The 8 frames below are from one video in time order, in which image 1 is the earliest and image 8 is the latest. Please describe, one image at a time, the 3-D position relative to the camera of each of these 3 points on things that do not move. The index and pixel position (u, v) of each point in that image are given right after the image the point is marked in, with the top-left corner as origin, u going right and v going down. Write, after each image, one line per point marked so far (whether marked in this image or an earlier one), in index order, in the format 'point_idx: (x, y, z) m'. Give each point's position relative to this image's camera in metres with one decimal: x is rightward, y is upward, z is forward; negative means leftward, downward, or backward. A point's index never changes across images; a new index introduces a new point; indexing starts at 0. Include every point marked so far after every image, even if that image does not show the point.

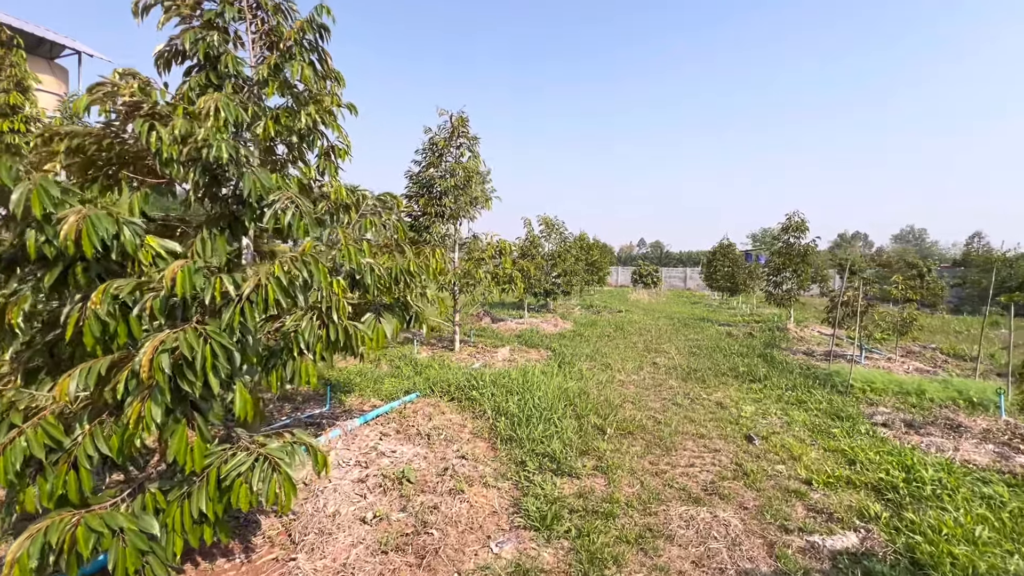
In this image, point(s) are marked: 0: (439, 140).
0: (-1.2, +2.5, +7.9) m
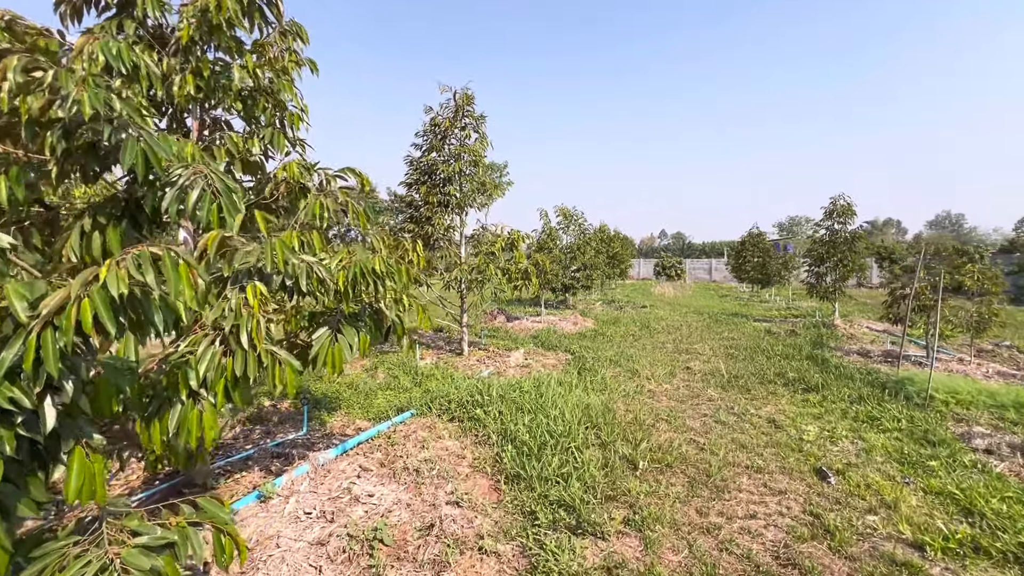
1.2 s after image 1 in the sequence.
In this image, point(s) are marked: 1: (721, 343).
0: (-1.0, +2.5, +7.1) m
1: (+3.9, -1.0, +9.0) m
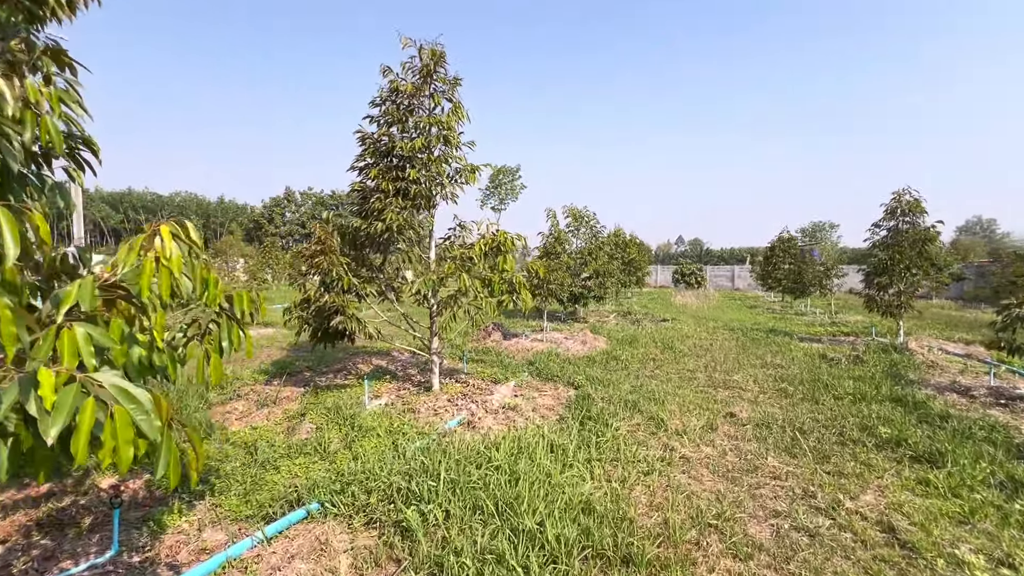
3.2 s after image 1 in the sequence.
0: (-1.2, +2.3, +5.4) m
1: (+3.8, -1.3, +7.1) m
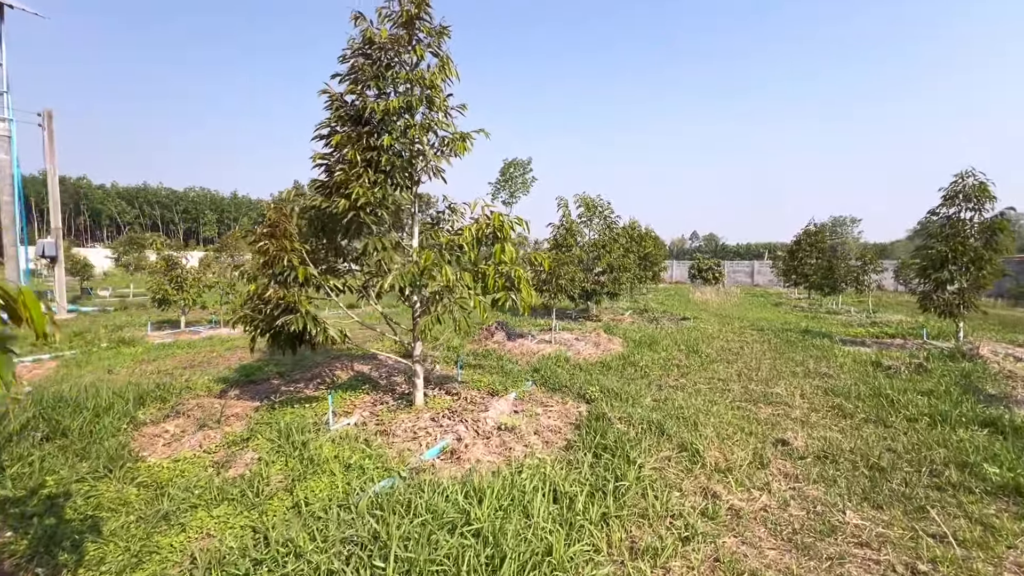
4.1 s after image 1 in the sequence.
0: (-1.3, +2.3, +4.4) m
1: (+3.8, -1.2, +6.0) m
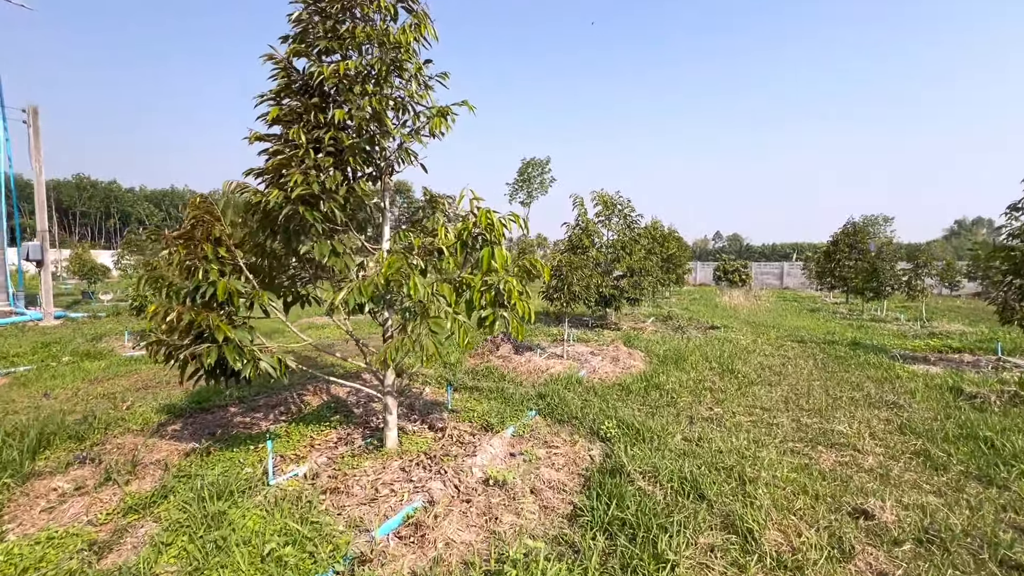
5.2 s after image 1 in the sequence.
0: (-1.3, +2.2, +3.5) m
1: (+3.8, -1.3, +4.9) m
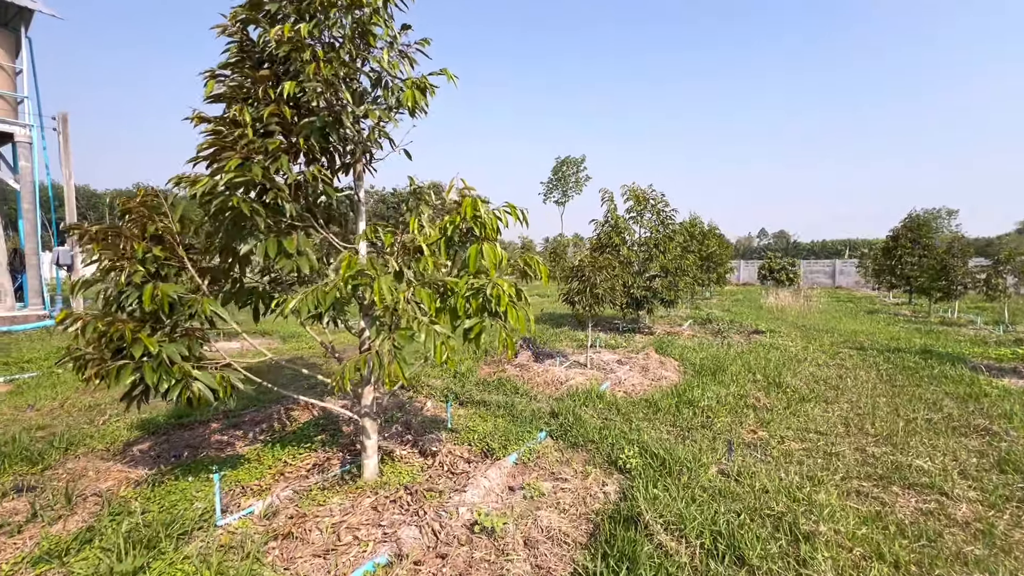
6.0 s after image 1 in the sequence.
0: (-1.4, +2.2, +3.0) m
1: (+3.9, -1.3, +4.0) m
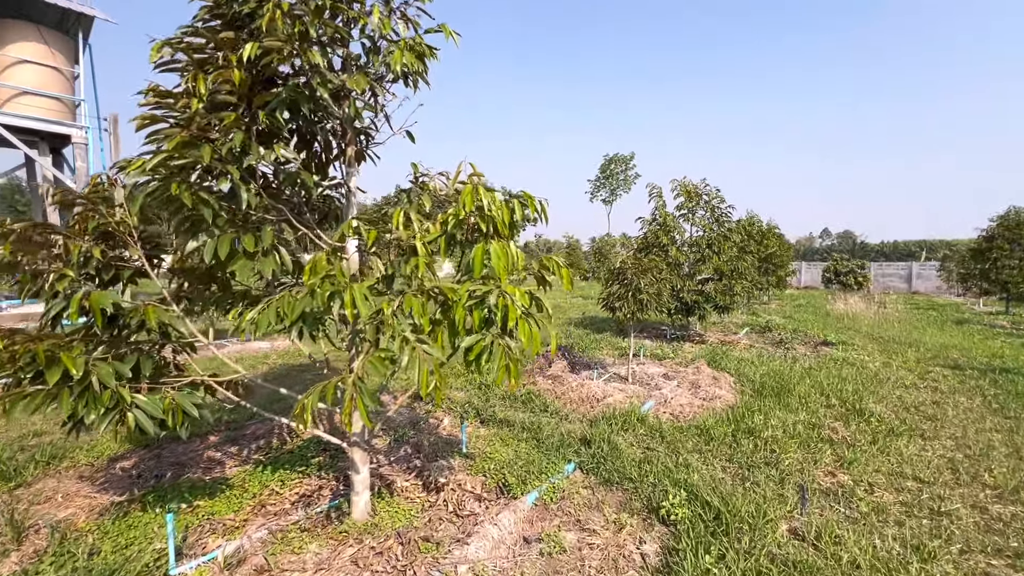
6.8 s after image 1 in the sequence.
0: (-1.3, +2.2, +2.5) m
1: (+4.0, -1.4, +3.0) m
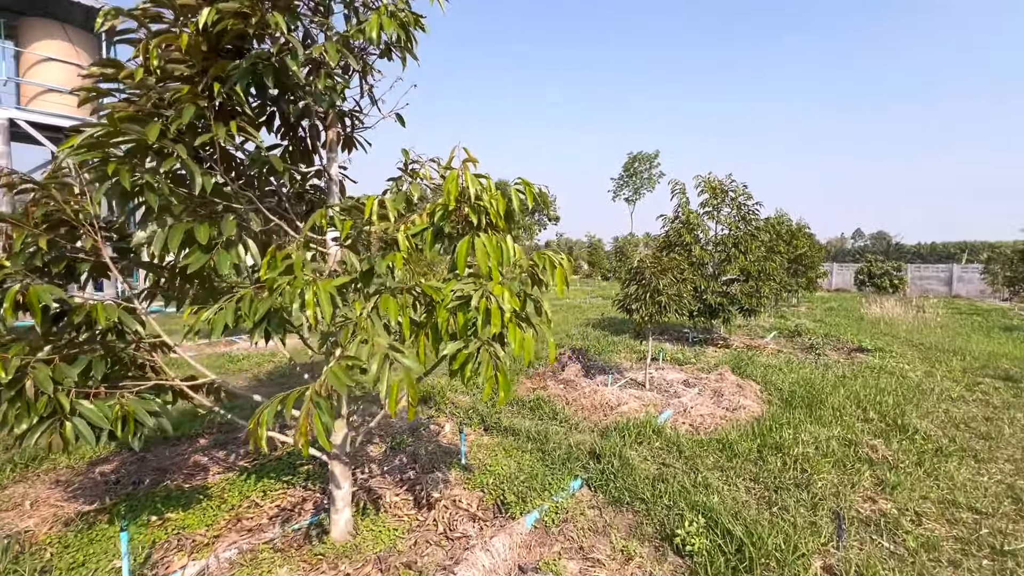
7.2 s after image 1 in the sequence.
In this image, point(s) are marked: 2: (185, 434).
0: (-1.3, +2.2, +2.3) m
1: (+3.9, -1.5, +2.5) m
2: (-2.7, -1.2, +4.0) m
